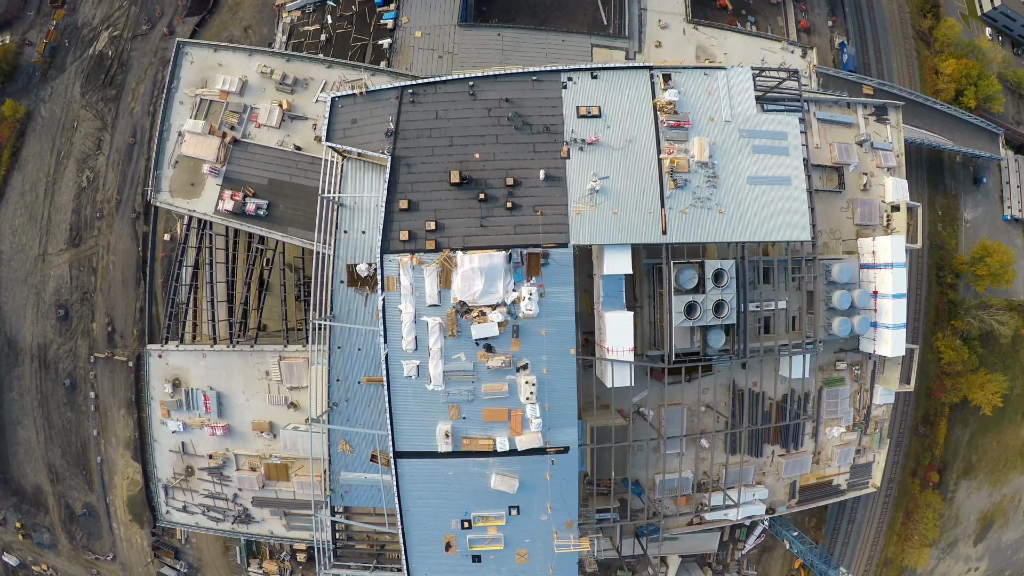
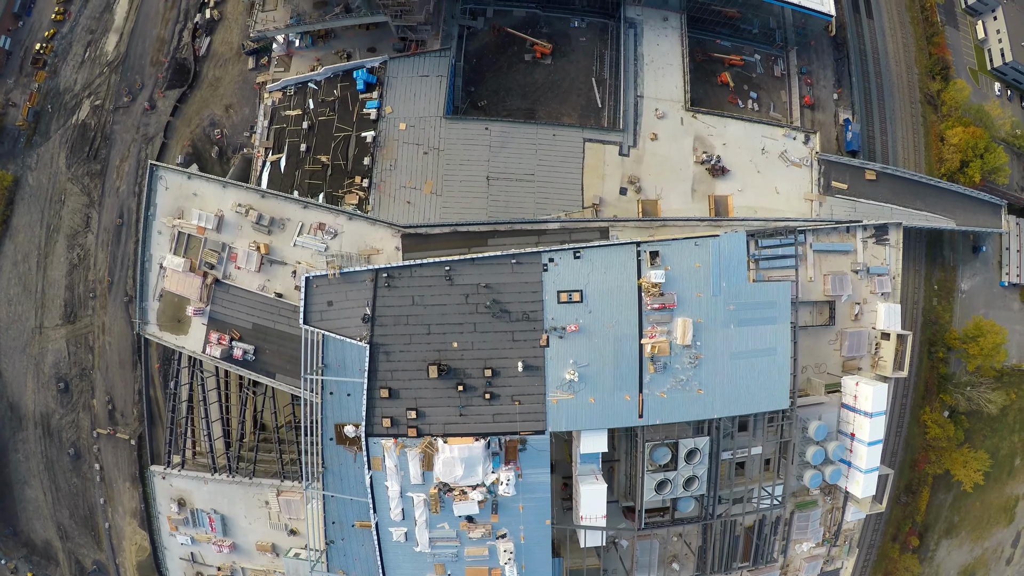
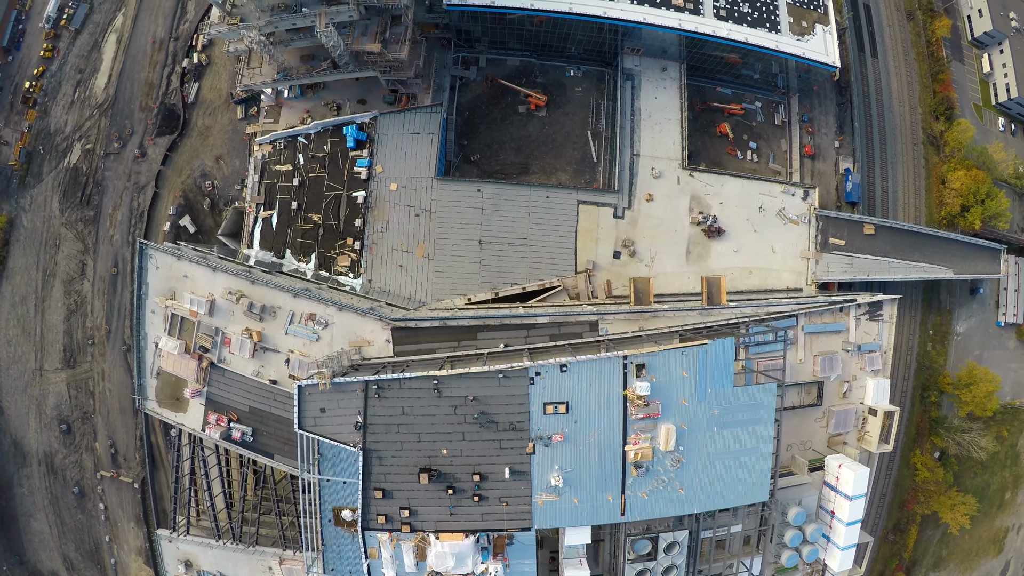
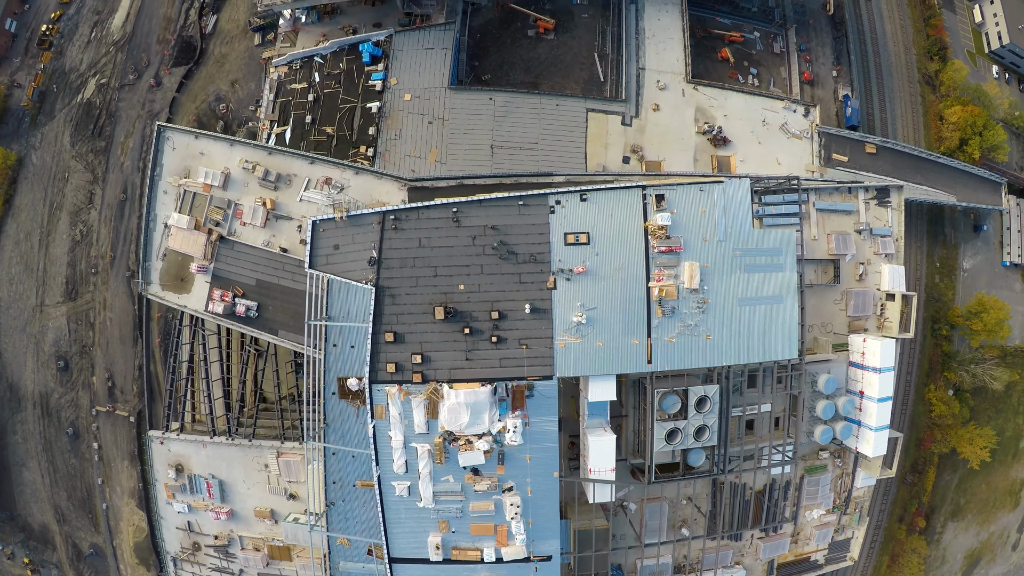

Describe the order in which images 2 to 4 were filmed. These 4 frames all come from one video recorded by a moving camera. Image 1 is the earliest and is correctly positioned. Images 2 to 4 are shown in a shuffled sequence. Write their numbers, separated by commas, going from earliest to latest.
4, 2, 3
